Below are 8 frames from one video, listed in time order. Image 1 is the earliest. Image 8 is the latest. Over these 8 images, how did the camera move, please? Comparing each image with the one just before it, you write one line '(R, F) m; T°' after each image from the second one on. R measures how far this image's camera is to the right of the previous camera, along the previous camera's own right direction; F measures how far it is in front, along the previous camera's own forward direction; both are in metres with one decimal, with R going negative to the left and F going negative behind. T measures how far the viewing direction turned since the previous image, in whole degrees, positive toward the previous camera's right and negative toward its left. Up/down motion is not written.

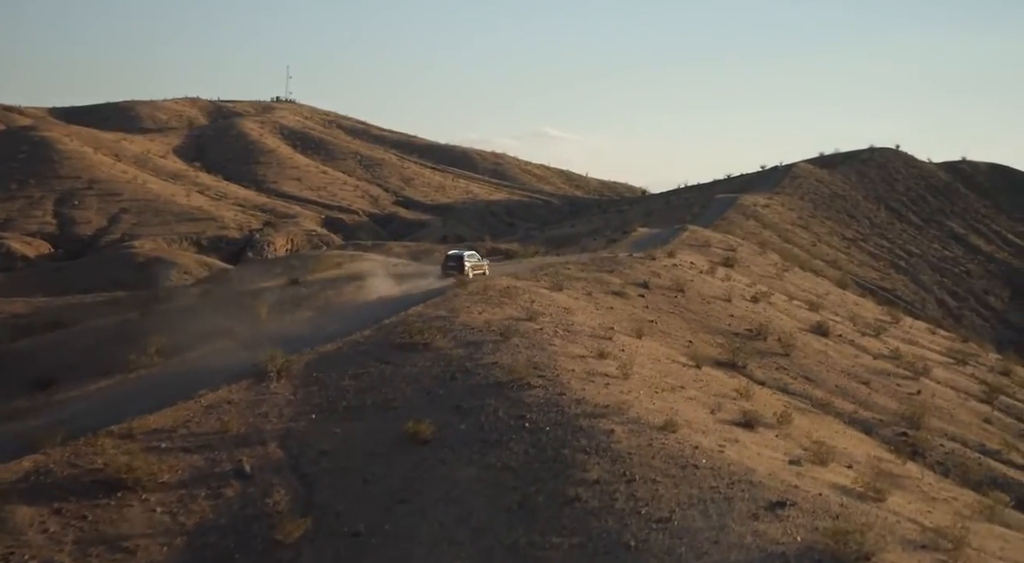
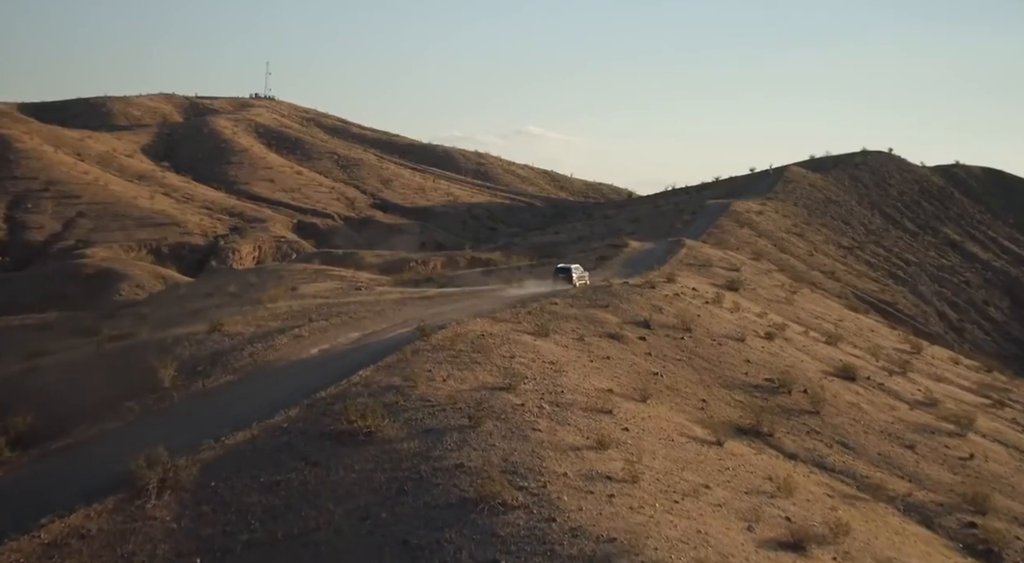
(+0.2, +4.3) m; +1°
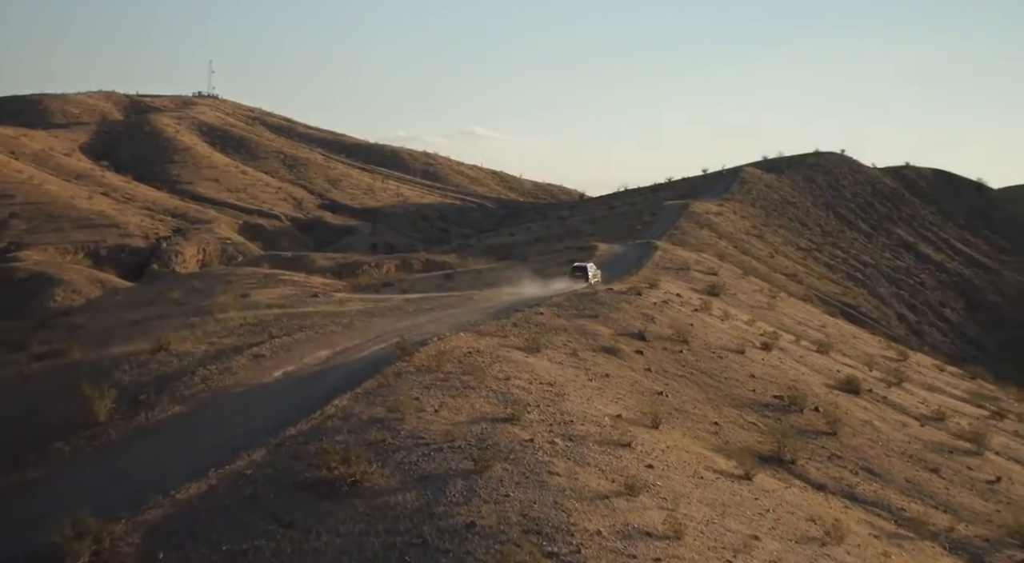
(-0.9, +2.3) m; +4°
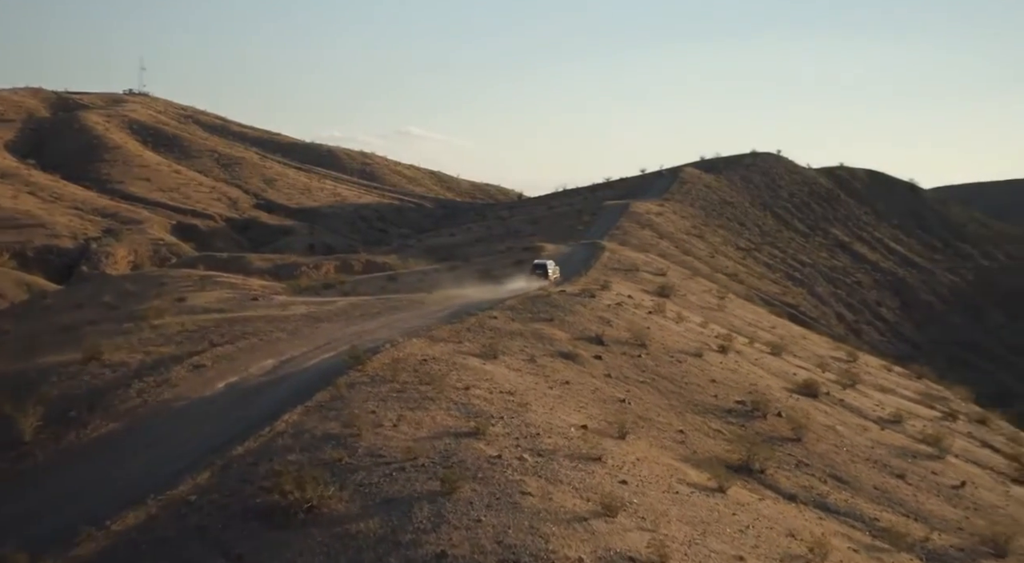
(-0.4, +0.9) m; +4°
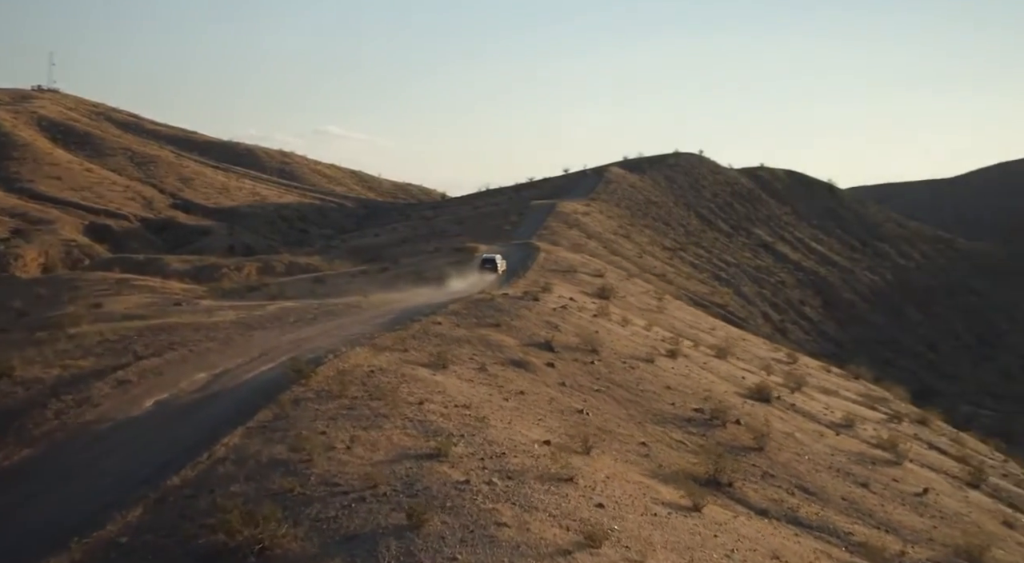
(-0.5, +1.1) m; +5°
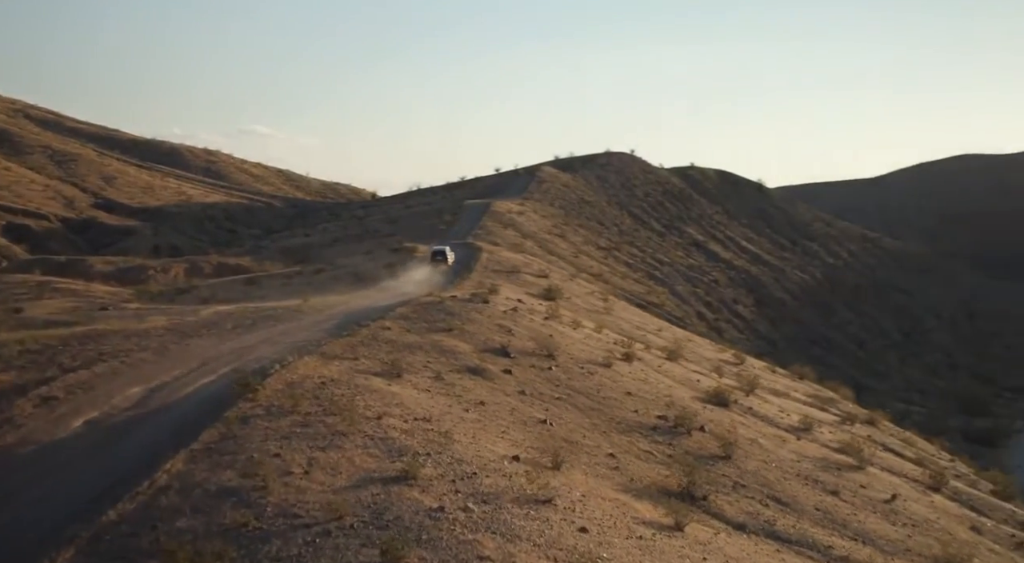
(-0.6, +1.0) m; +5°
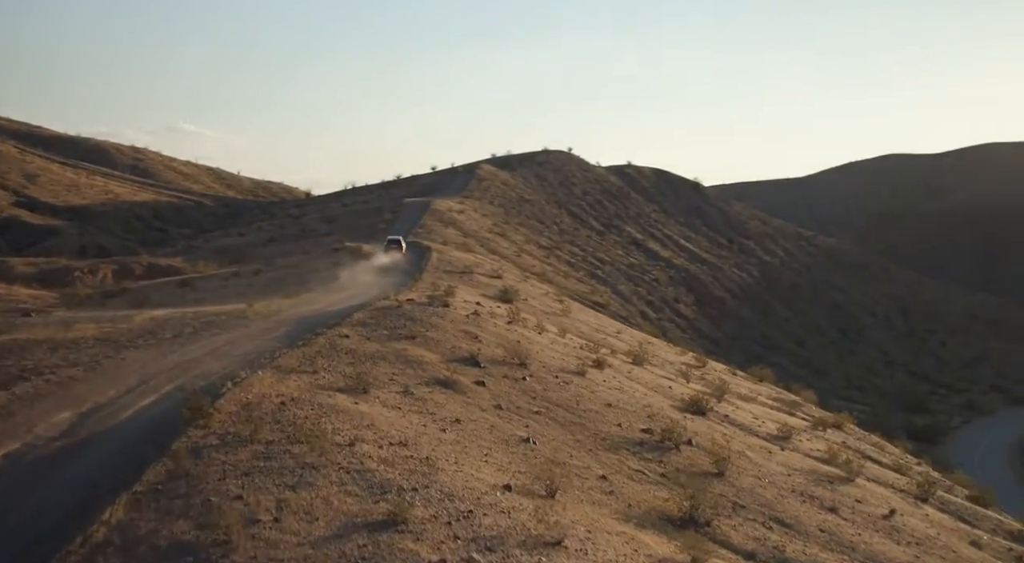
(-0.8, +1.6) m; +4°
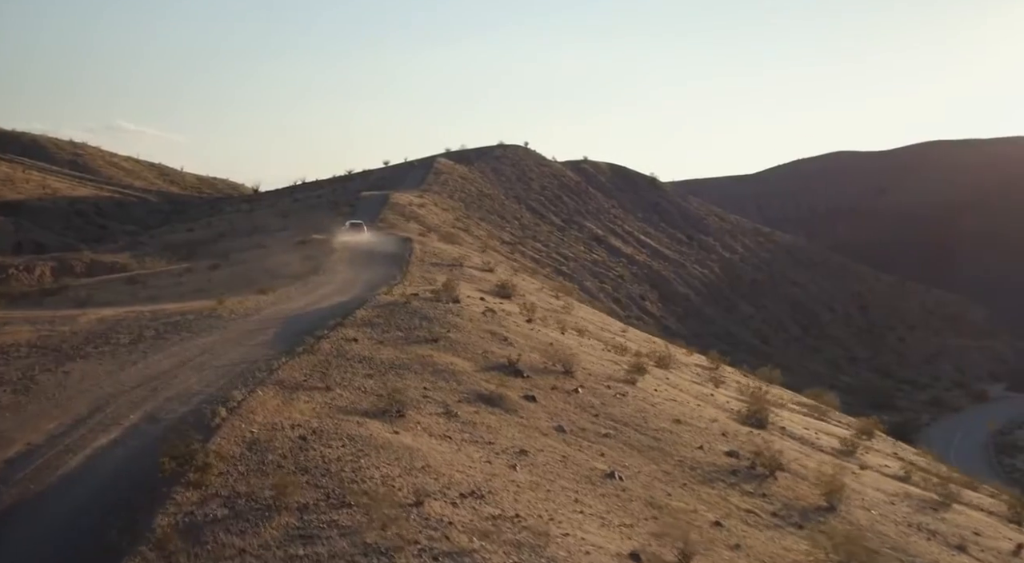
(-1.9, +3.9) m; +3°
